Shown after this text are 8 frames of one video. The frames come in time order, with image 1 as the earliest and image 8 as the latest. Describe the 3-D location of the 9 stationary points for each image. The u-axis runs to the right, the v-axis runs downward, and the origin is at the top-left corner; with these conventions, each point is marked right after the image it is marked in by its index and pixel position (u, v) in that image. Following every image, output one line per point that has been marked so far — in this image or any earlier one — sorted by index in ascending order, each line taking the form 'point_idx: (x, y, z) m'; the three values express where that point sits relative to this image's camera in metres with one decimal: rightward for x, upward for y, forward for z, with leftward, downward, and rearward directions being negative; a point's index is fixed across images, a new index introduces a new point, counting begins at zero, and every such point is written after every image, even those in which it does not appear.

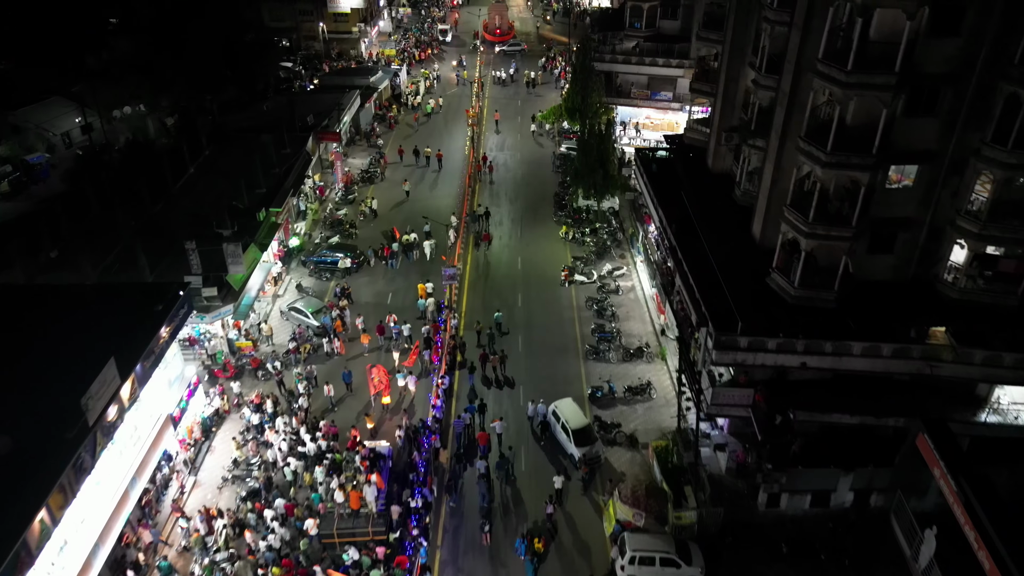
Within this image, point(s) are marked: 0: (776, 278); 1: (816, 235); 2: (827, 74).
0: (+7.4, +0.3, +19.9) m
1: (+7.7, +1.3, +18.0) m
2: (+7.5, +5.0, +16.9) m
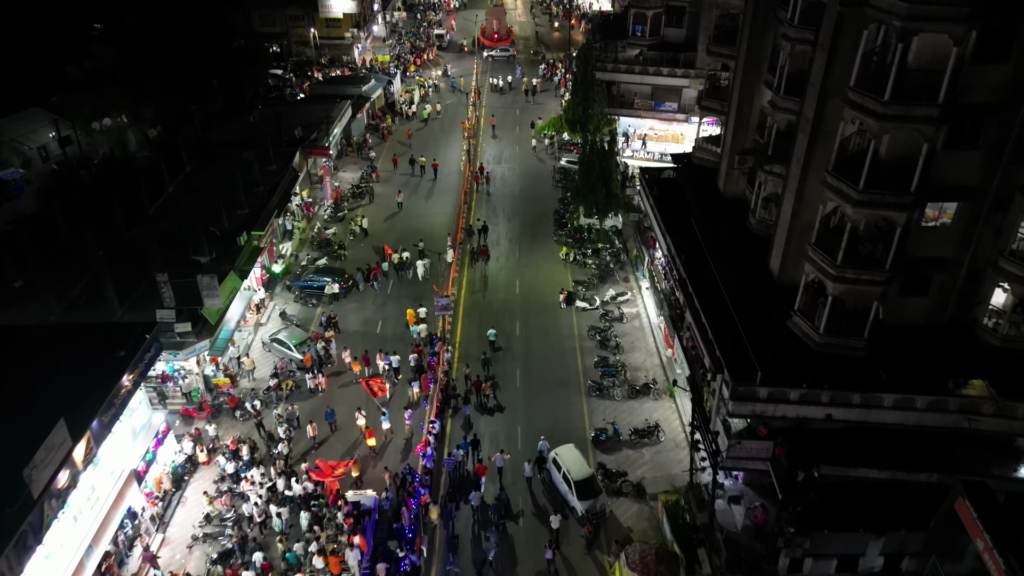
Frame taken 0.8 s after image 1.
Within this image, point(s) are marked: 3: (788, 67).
0: (+7.3, -0.9, +18.1) m
1: (+7.6, +0.2, +16.3) m
2: (+7.4, +3.9, +15.1) m
3: (+7.6, +6.1, +19.6) m
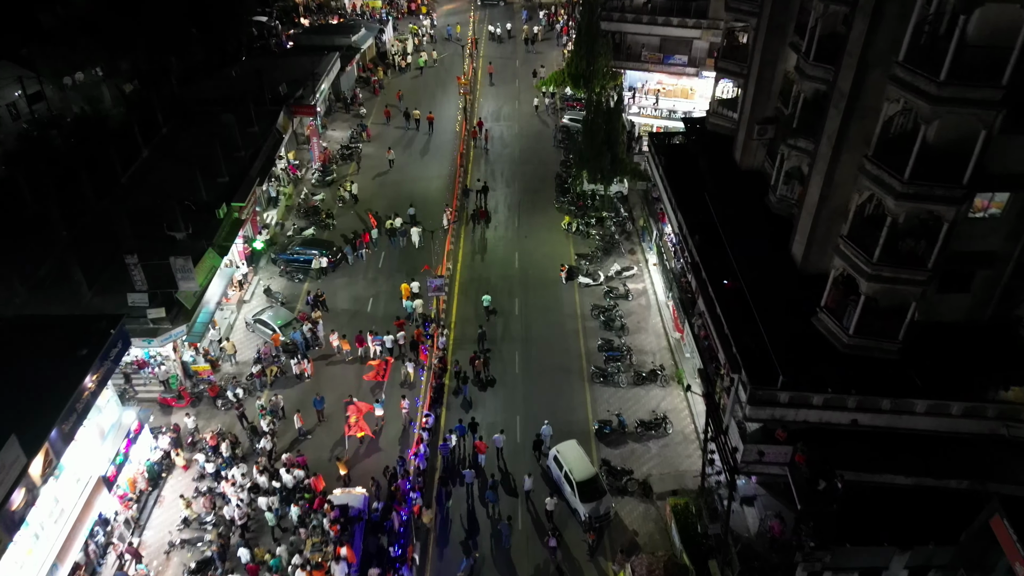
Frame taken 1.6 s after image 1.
0: (+7.3, -0.7, +16.5) m
1: (+7.6, +0.2, +14.6) m
2: (+7.4, +3.8, +13.2) m
3: (+7.5, +6.4, +17.5) m
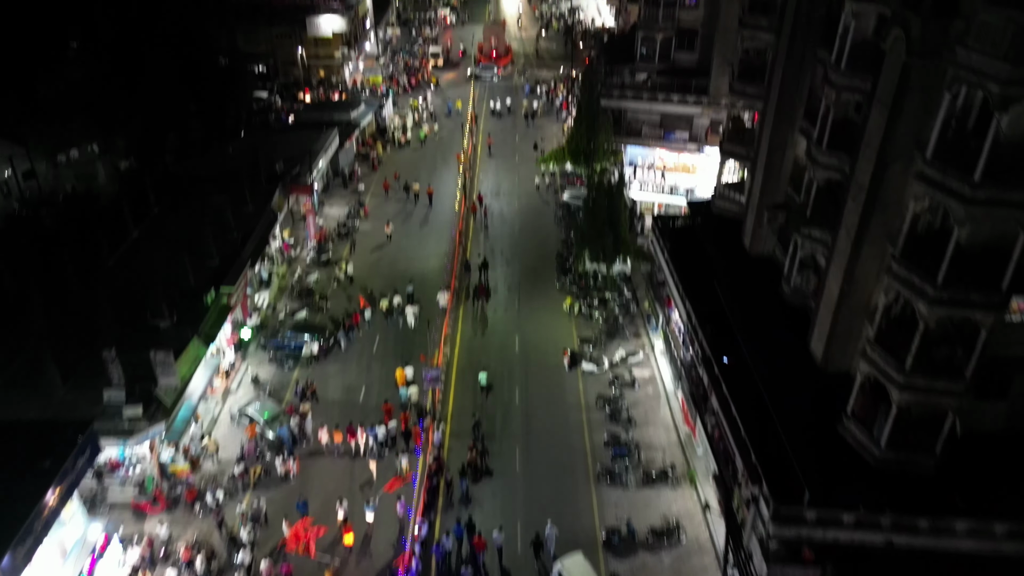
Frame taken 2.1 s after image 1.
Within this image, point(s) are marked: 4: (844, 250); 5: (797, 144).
0: (+7.3, -3.0, +15.2) m
1: (+7.6, -1.9, +13.4) m
2: (+7.3, +1.8, +12.3) m
3: (+7.5, +4.0, +16.8) m
4: (+7.2, +0.8, +15.5) m
5: (+7.8, +3.9, +19.4) m
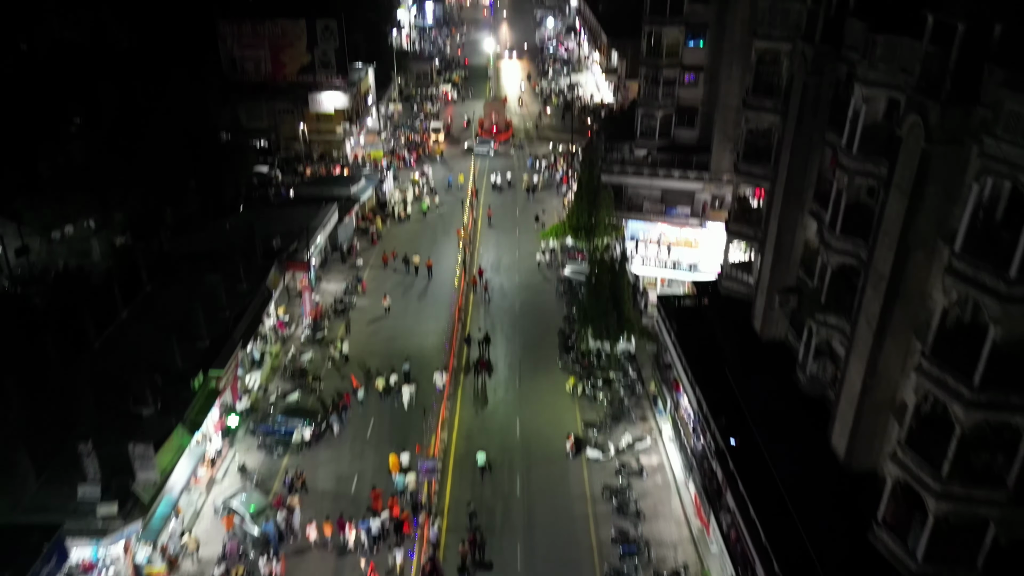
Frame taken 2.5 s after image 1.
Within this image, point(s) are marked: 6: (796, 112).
0: (+7.3, -4.8, +14.0) m
1: (+7.6, -3.6, +12.3) m
2: (+7.4, +0.2, +11.5) m
3: (+7.5, +2.0, +16.2) m
4: (+7.3, -1.1, +14.6) m
5: (+7.8, +1.6, +18.8) m
6: (+7.2, +4.4, +17.9) m
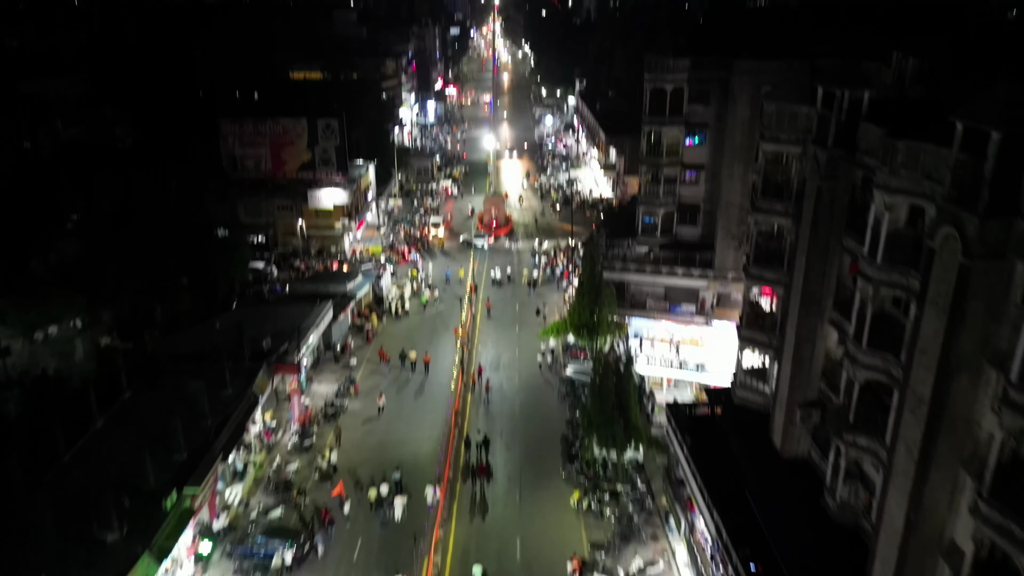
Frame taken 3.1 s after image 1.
0: (+7.3, -7.0, +12.0) m
1: (+7.6, -5.6, +10.4) m
2: (+7.3, -1.7, +10.1) m
3: (+7.5, -0.5, +15.0) m
4: (+7.3, -3.4, +13.1) m
5: (+7.8, -1.2, +17.5) m
6: (+7.2, +1.7, +17.1) m
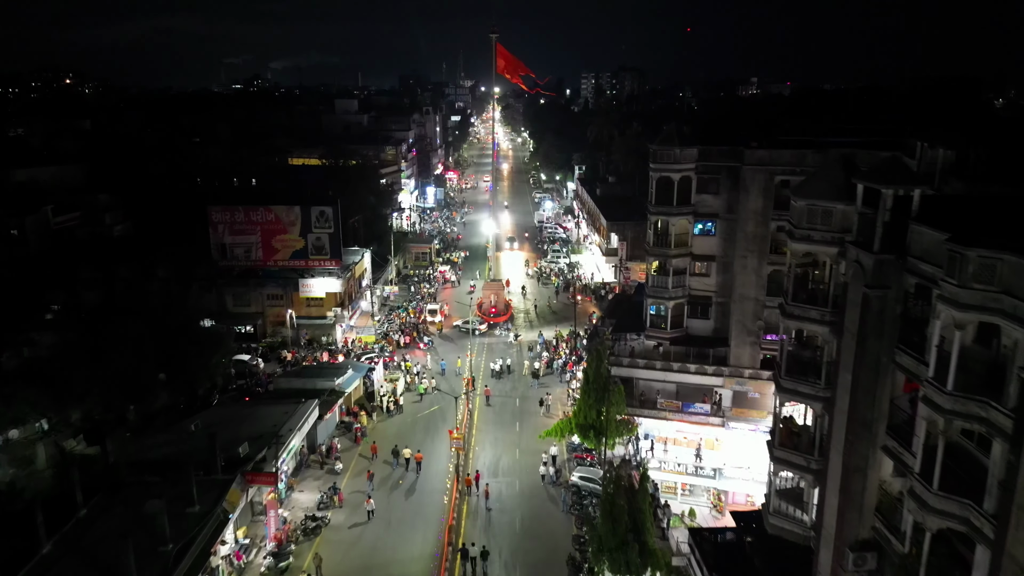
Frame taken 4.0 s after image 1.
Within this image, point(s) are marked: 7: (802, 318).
0: (+7.3, -8.9, +8.9) m
1: (+7.6, -7.3, +7.5) m
2: (+7.4, -3.5, +7.6) m
3: (+7.6, -2.8, +12.6) m
4: (+7.3, -5.5, +10.4) m
5: (+7.8, -3.7, +15.0) m
6: (+7.2, -0.8, +14.9) m
7: (+7.2, -0.7, +17.7) m
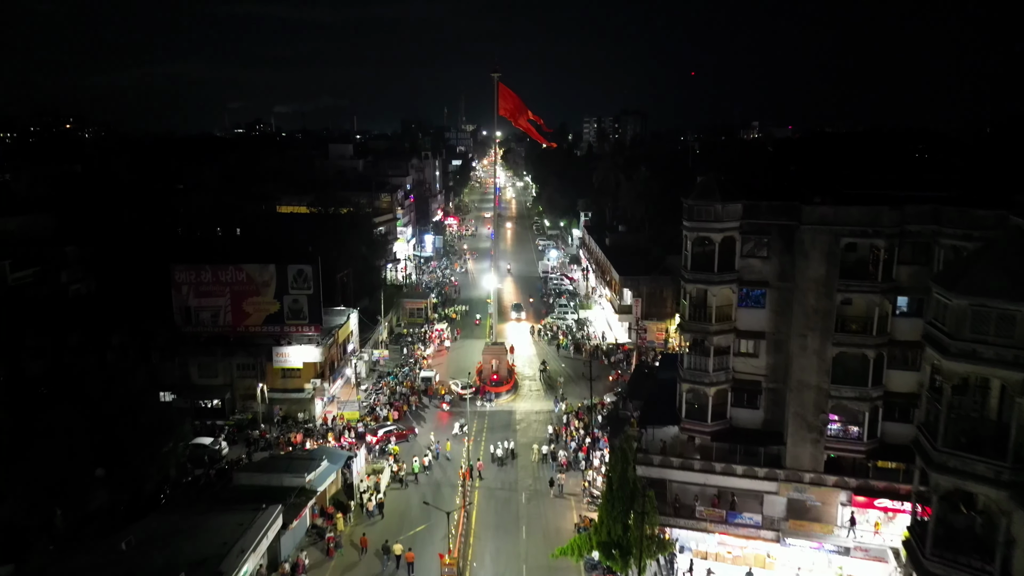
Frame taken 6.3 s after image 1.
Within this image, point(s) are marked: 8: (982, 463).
0: (+7.5, -10.7, +2.6) m
1: (+7.8, -9.0, +1.3) m
2: (+7.5, -5.1, +1.7) m
3: (+7.7, -4.8, +6.7) m
4: (+7.5, -7.3, +4.3) m
5: (+8.0, -5.8, +9.1) m
6: (+7.4, -2.9, +9.1) m
7: (+7.3, -3.0, +11.9) m
8: (+7.5, -2.7, +11.6) m
